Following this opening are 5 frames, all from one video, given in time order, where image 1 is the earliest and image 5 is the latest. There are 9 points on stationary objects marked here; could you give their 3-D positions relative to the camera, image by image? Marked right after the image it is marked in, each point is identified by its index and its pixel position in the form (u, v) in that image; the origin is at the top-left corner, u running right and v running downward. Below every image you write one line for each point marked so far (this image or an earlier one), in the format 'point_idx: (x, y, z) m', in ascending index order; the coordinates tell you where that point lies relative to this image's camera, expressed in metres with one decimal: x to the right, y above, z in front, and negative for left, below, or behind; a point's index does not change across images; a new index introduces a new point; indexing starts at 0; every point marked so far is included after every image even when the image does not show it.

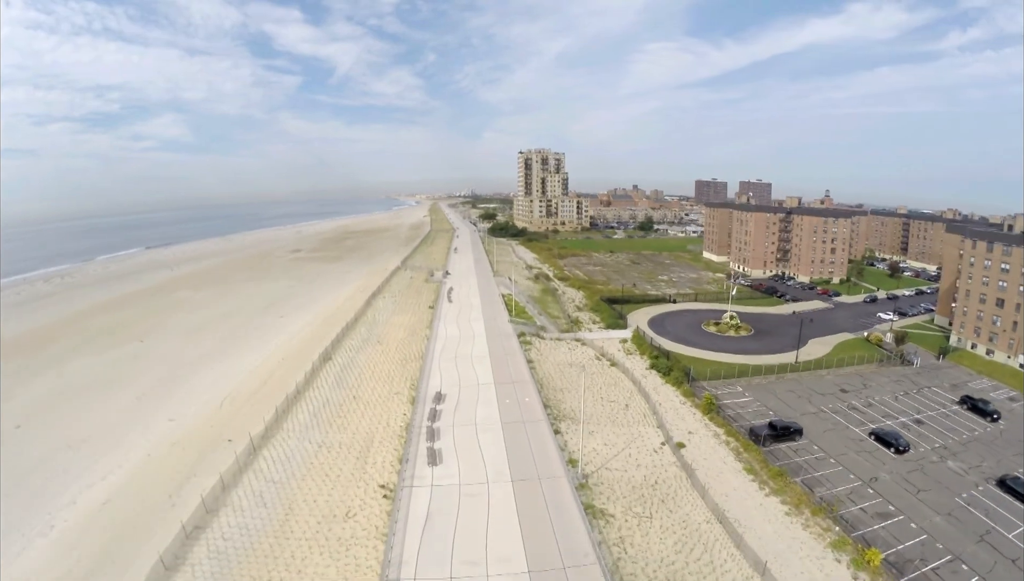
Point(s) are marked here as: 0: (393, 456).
0: (-4.2, -6.1, +18.1) m
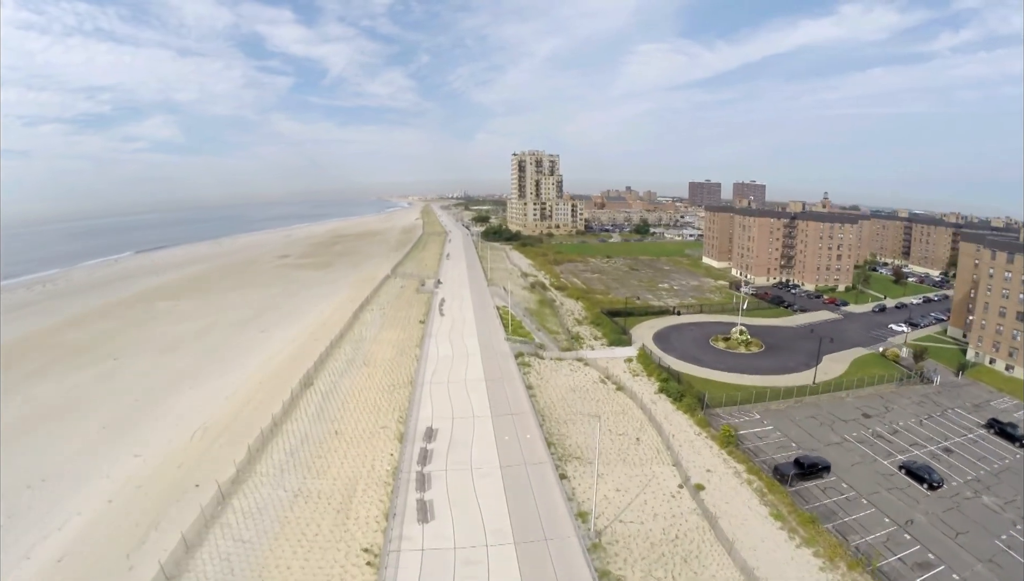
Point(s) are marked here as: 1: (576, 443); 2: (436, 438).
0: (-4.2, -7.0, +15.7) m
1: (+2.5, -6.1, +19.5) m
2: (-2.8, -5.5, +18.3) m
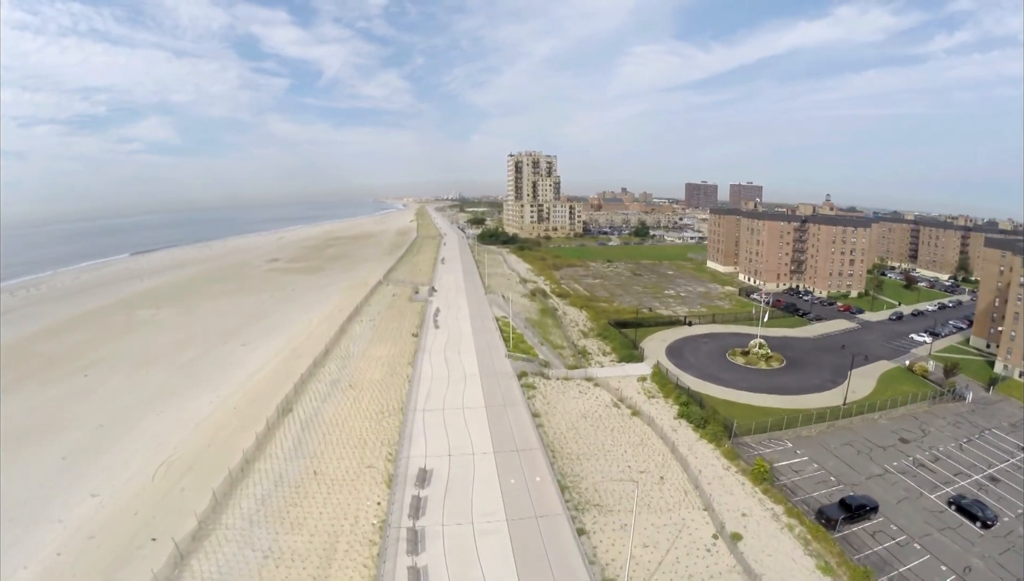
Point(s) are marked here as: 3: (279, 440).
0: (-4.0, -7.6, +13.1) m
1: (+2.7, -6.7, +16.9) m
2: (-2.6, -6.1, +15.7) m
3: (-9.2, -5.9, +19.4) m
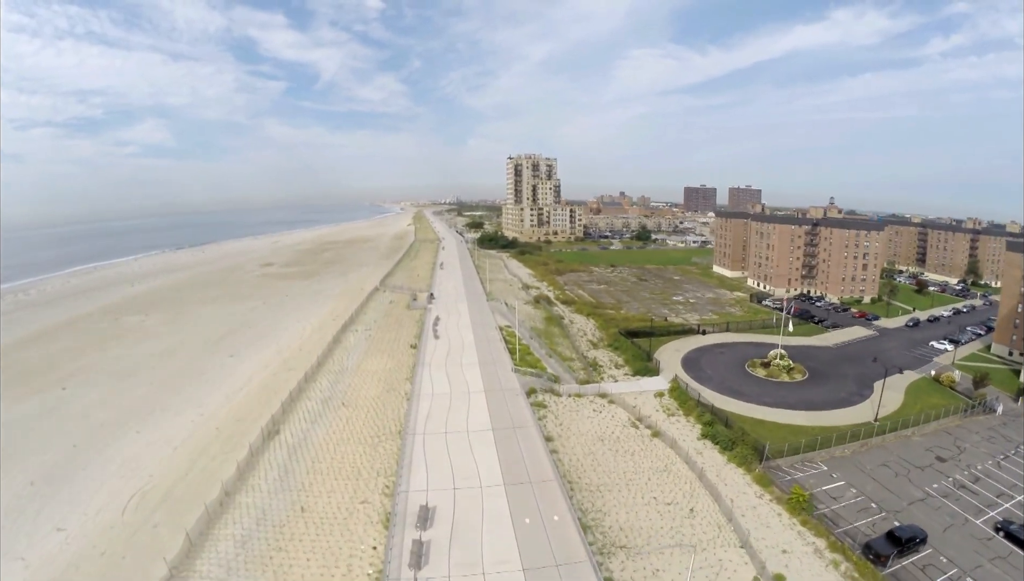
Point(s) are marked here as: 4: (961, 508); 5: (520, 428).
0: (-3.5, -8.0, +11.2) m
1: (+3.2, -7.1, +15.1) m
2: (-2.2, -6.5, +13.8) m
3: (-8.8, -6.3, +17.5) m
4: (+18.0, -8.6, +19.6) m
5: (+0.3, -5.2, +18.7) m
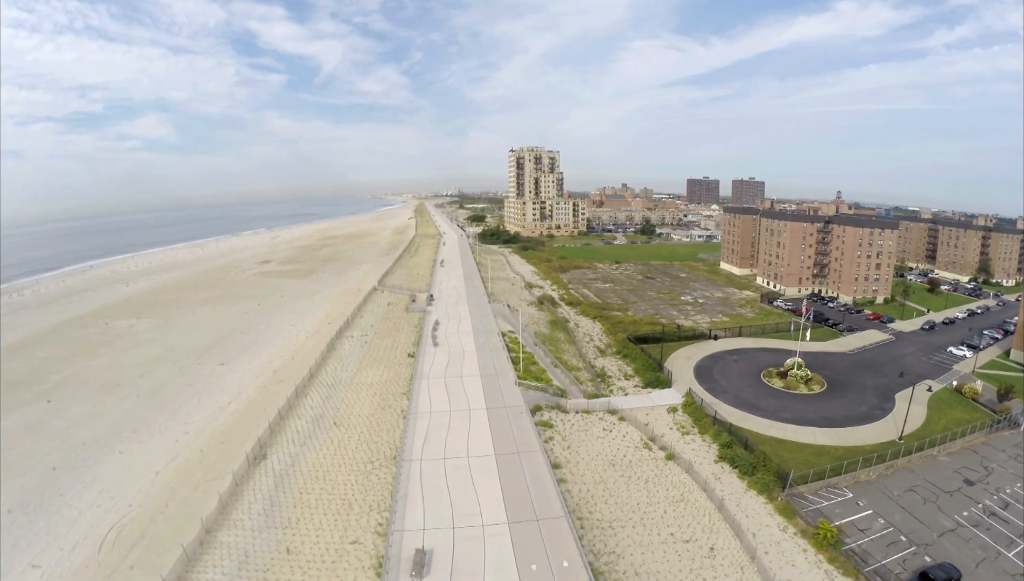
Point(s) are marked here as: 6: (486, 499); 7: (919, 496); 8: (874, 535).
0: (-3.4, -8.6, +10.0) m
1: (+3.3, -7.7, +13.8) m
2: (-2.0, -7.1, +12.5) m
3: (-8.7, -6.9, +16.3) m
4: (+18.1, -9.2, +18.3) m
5: (+0.4, -5.7, +17.4) m
6: (-0.8, -6.3, +15.0) m
7: (+16.3, -8.1, +19.7) m
8: (+12.4, -8.3, +16.9) m
